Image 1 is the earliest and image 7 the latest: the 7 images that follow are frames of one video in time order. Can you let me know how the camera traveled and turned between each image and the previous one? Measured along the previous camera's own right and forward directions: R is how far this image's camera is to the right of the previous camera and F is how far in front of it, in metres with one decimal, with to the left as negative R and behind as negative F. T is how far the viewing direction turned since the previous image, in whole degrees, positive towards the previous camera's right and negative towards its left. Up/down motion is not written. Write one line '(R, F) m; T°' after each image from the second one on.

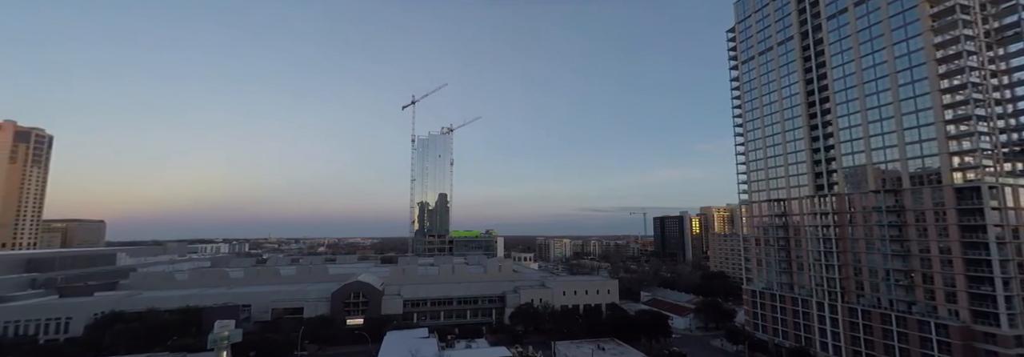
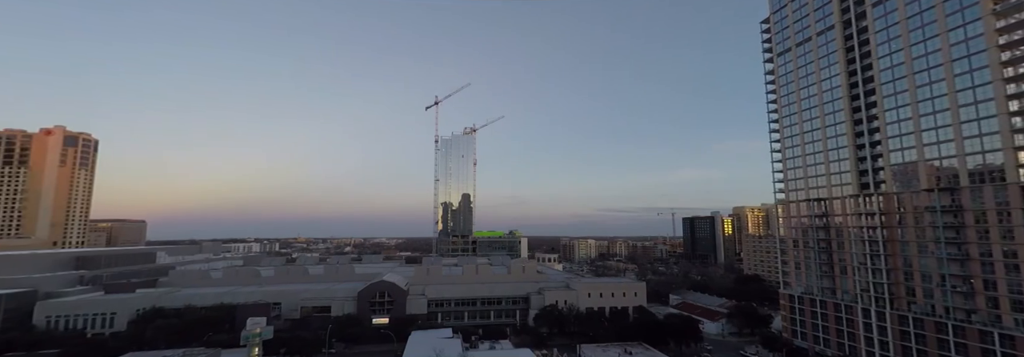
(0.0, +0.5) m; -3°
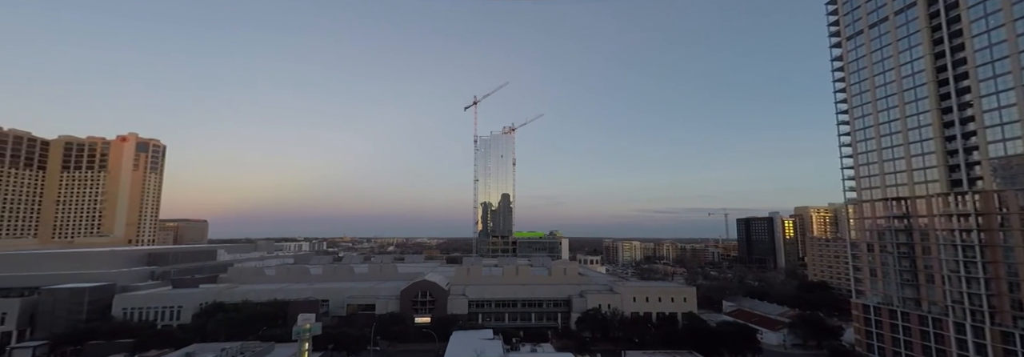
(0.0, +0.9) m; -5°
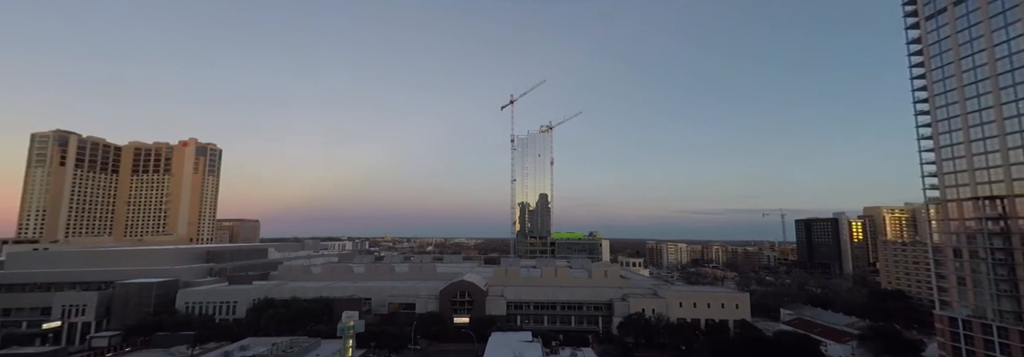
(0.0, +0.8) m; -5°
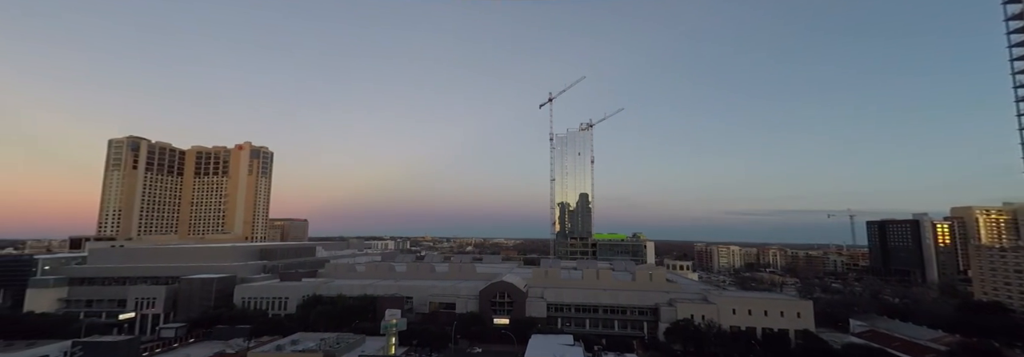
(0.0, +0.8) m; -5°
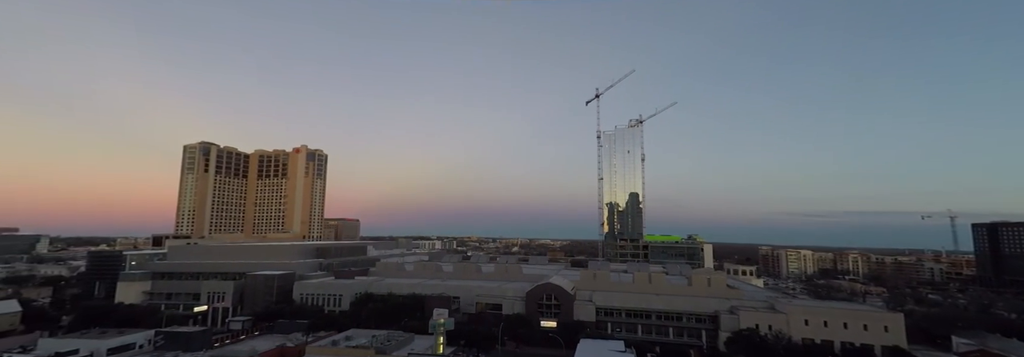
(-0.1, +1.0) m; -6°
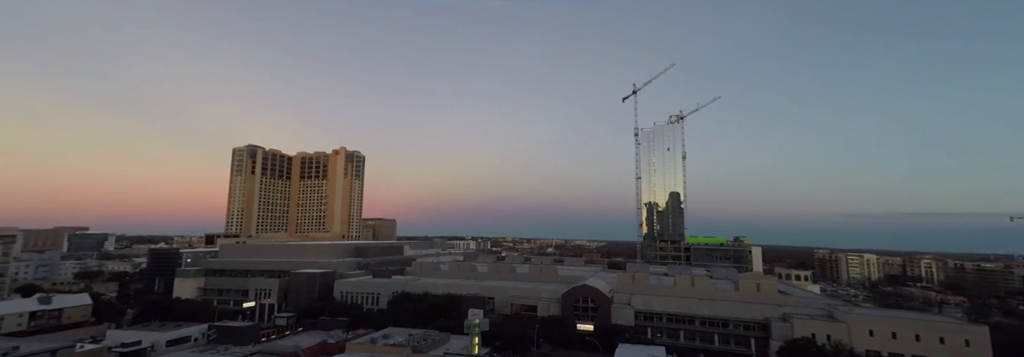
(-0.1, +0.7) m; -5°
